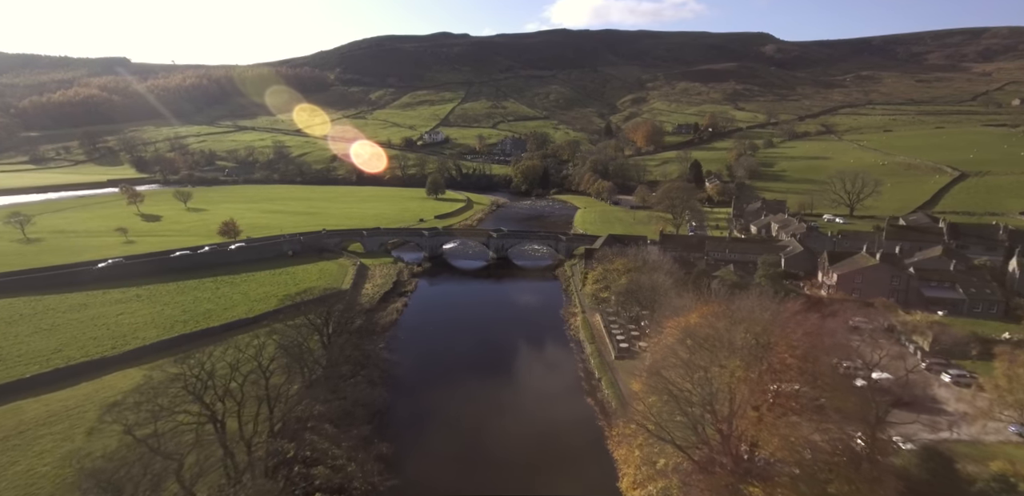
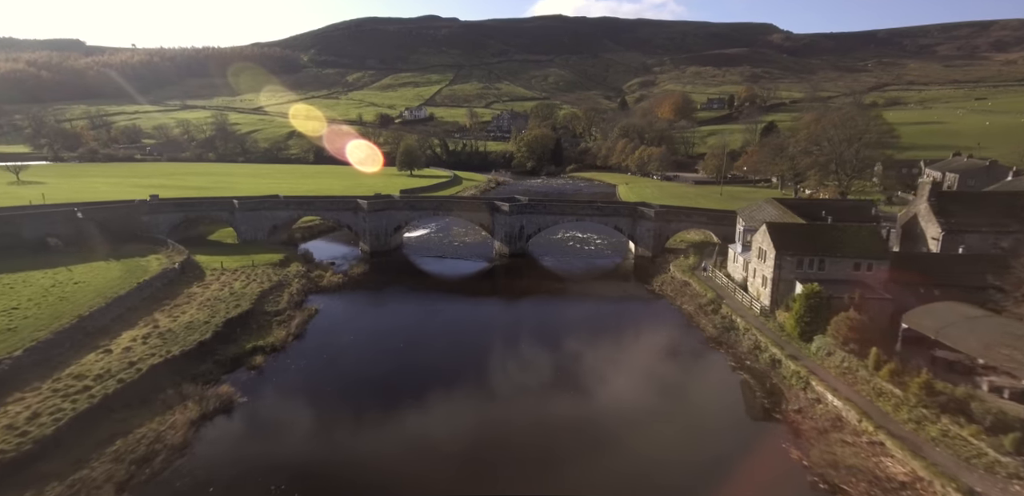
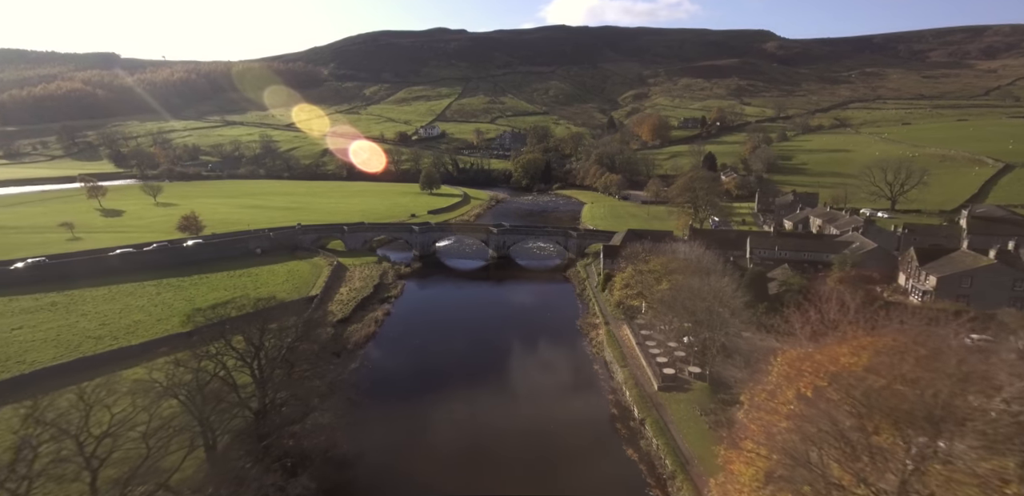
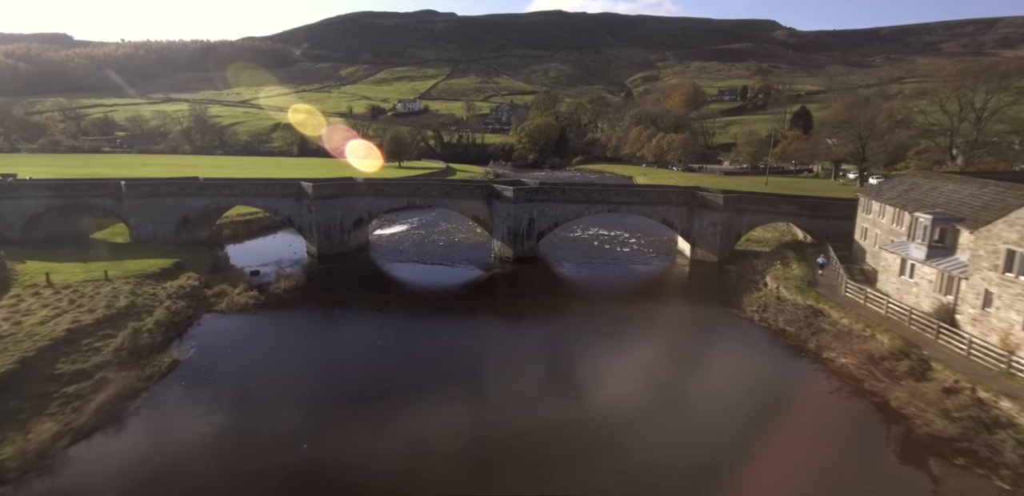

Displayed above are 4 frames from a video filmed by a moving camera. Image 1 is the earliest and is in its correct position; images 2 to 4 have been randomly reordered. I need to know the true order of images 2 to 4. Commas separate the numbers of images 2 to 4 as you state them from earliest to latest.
3, 2, 4
